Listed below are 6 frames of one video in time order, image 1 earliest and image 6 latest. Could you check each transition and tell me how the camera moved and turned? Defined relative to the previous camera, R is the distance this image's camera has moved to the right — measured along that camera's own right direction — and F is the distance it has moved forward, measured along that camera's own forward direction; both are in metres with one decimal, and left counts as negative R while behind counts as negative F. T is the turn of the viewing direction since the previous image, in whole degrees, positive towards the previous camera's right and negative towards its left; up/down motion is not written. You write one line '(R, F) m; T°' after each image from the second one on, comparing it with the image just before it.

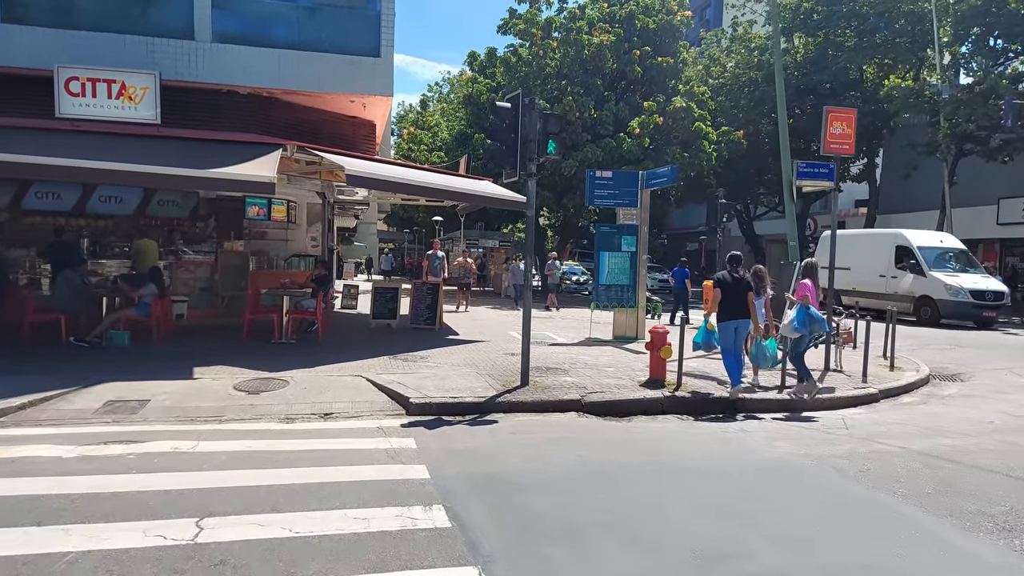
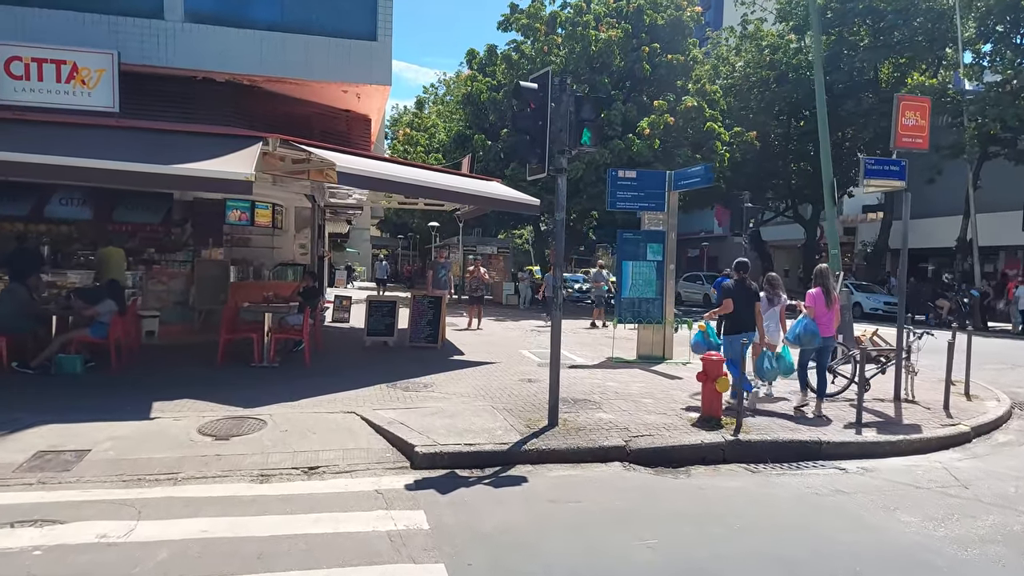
(-0.3, +1.5) m; +1°
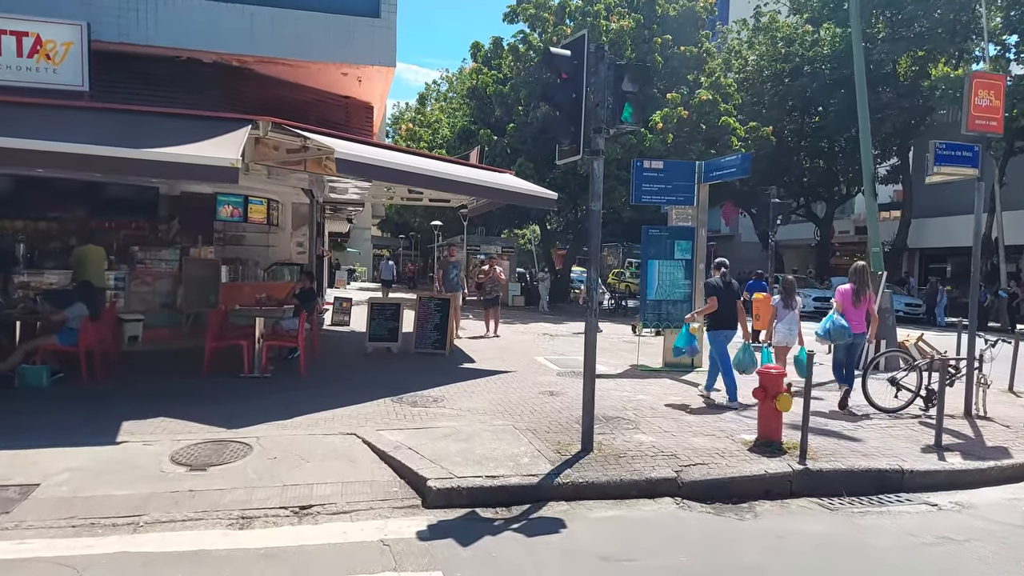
(-0.2, +1.0) m; 0°
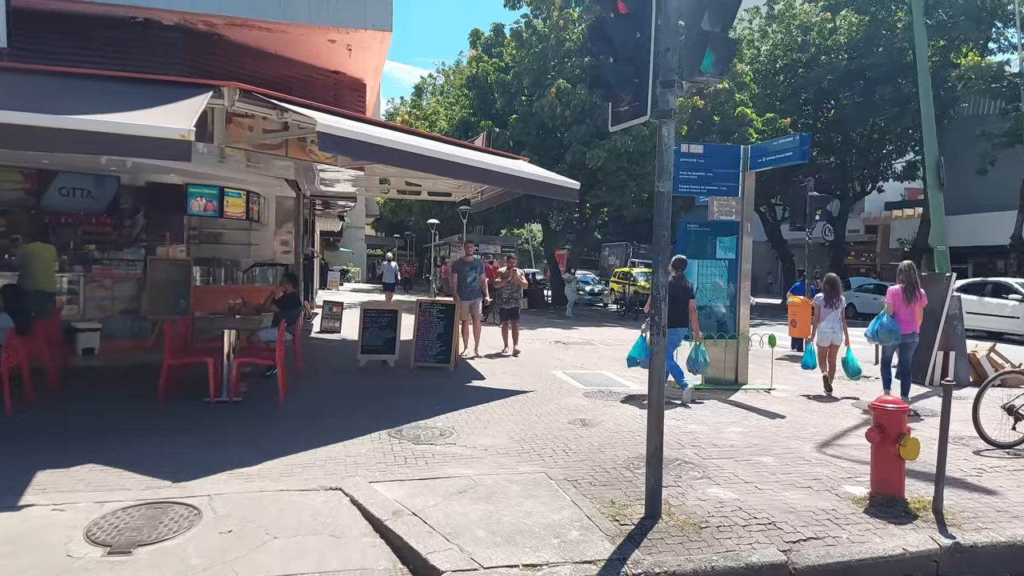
(-0.3, +1.5) m; 0°
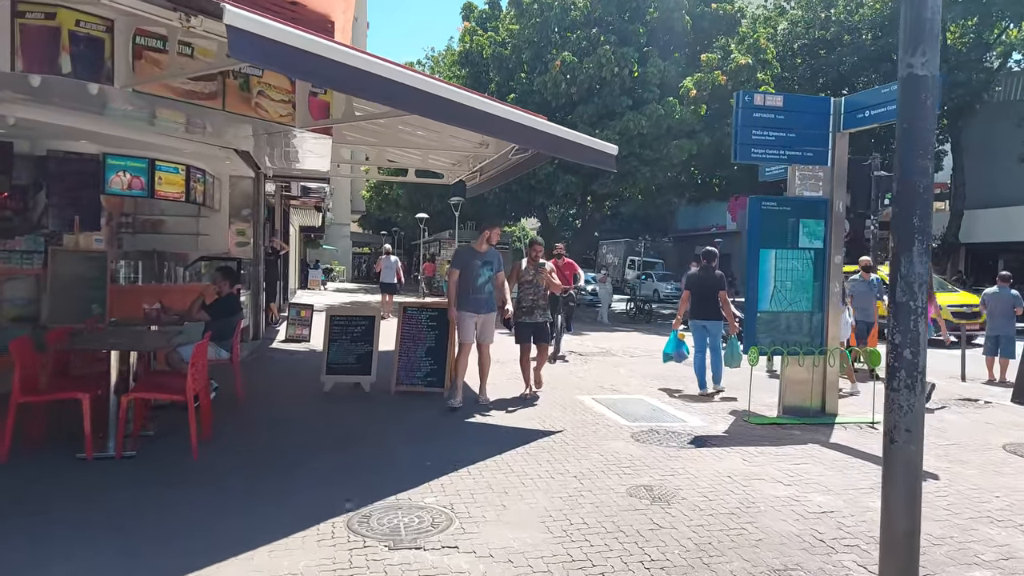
(-0.3, +2.4) m; +1°
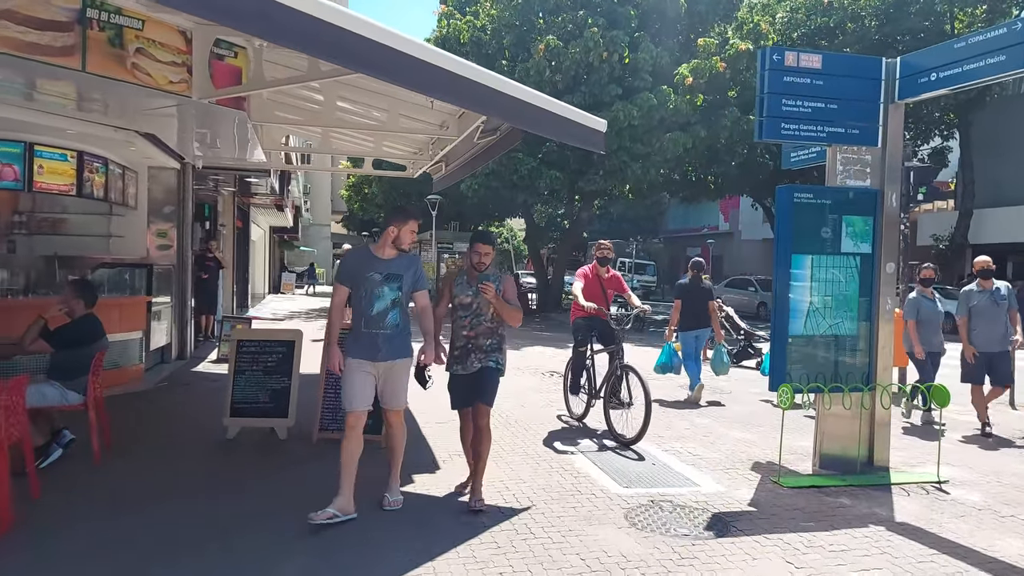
(+0.3, +1.7) m; +1°
